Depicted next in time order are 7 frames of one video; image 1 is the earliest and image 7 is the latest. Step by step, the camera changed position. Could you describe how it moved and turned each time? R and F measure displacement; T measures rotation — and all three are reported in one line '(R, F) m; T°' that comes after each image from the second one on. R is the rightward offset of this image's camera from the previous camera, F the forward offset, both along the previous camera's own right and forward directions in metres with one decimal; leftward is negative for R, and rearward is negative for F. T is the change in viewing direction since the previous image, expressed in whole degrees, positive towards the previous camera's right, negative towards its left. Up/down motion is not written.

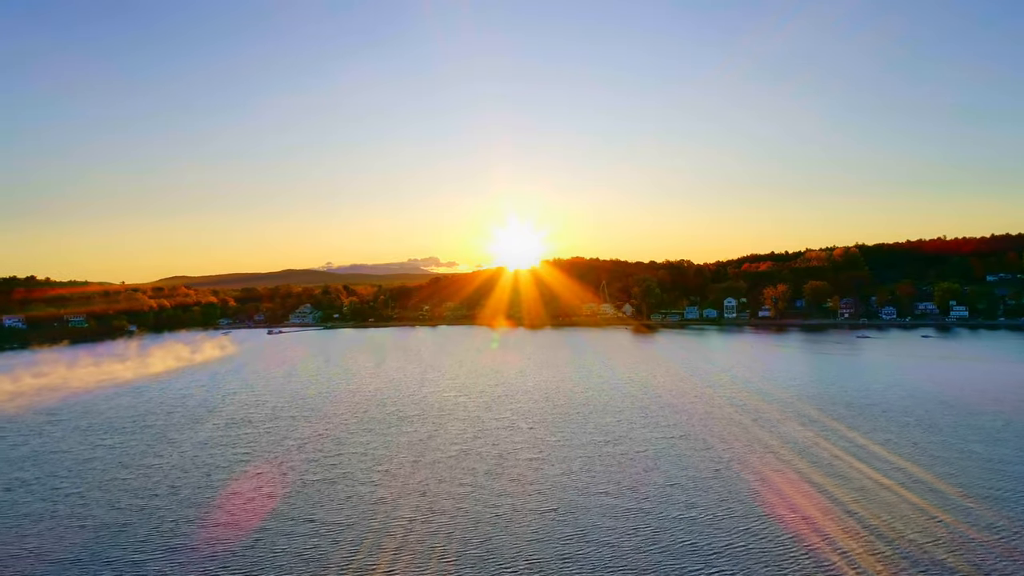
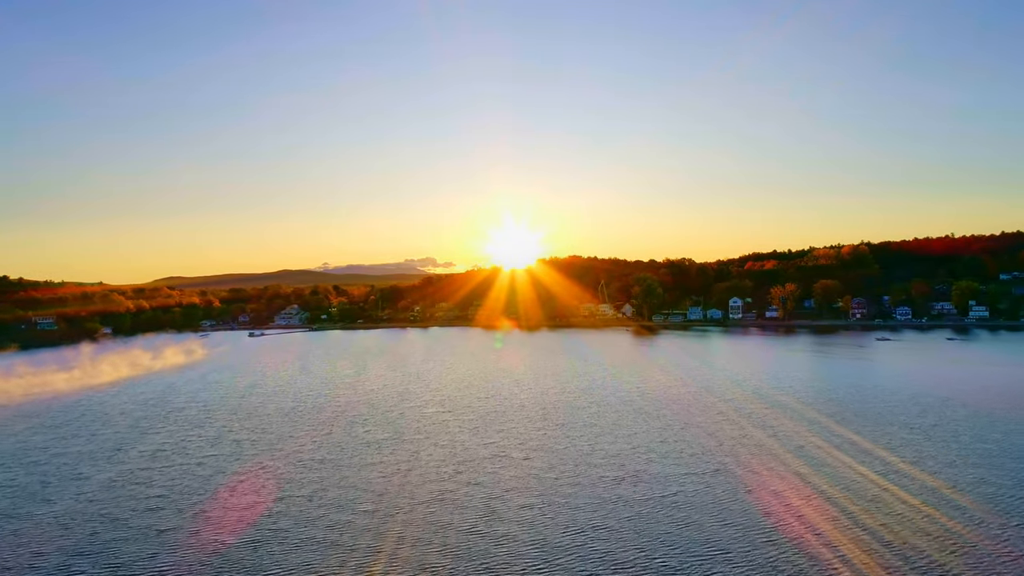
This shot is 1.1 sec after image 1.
(+0.1, +2.0) m; 0°
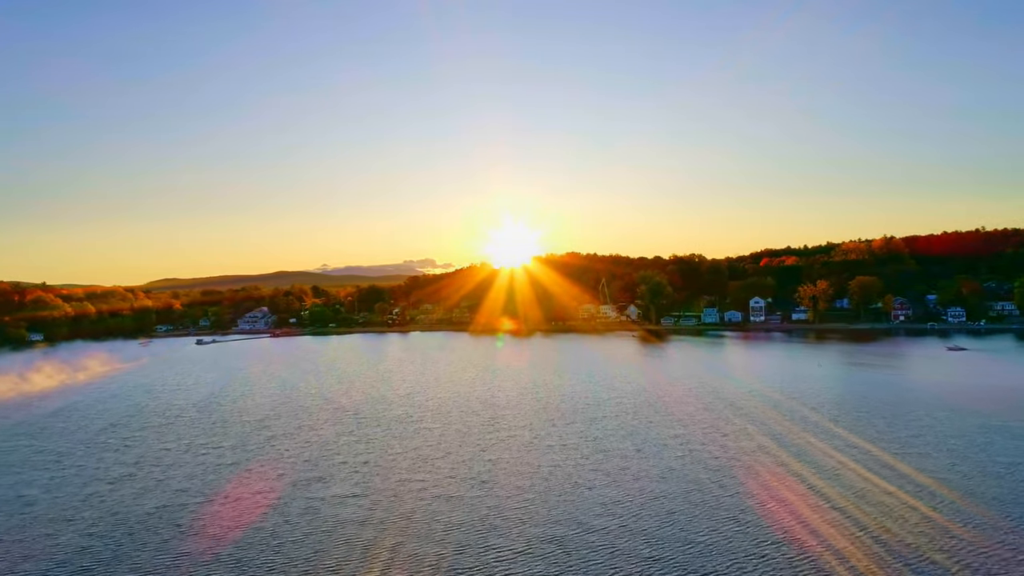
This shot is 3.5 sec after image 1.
(+0.5, +5.0) m; 0°
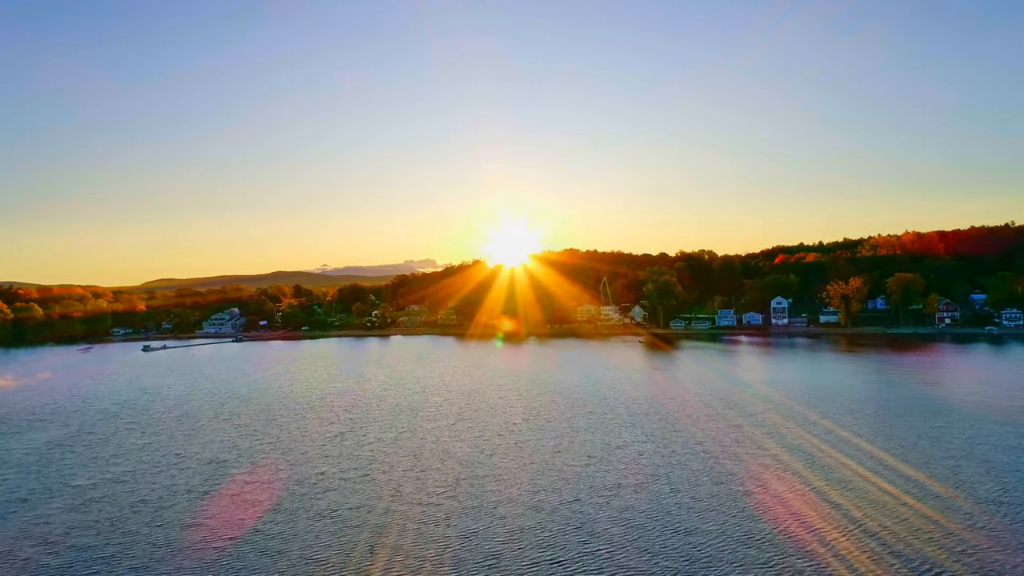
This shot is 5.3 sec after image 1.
(+0.4, +3.9) m; 0°
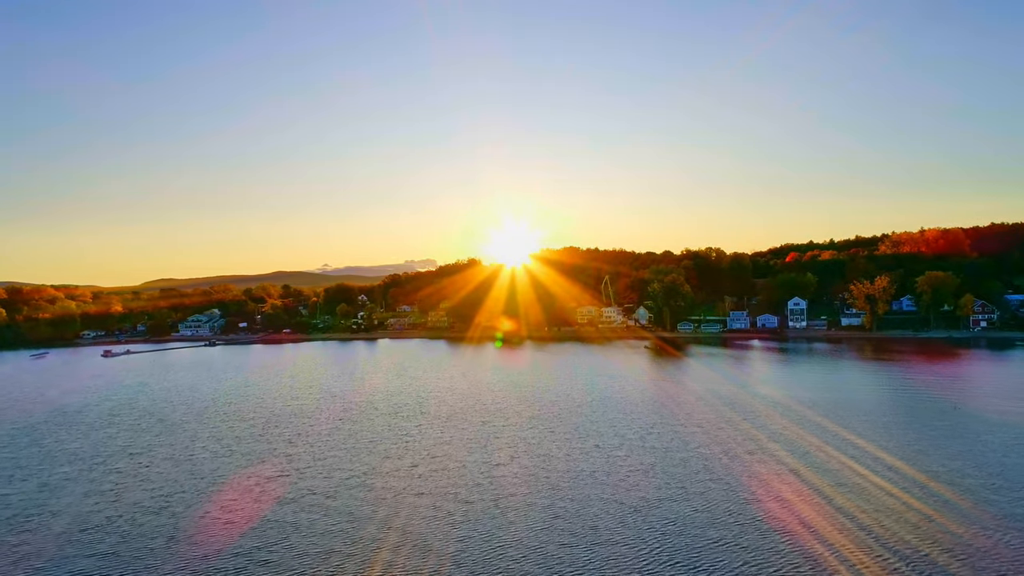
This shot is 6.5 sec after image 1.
(+0.2, +2.4) m; 0°
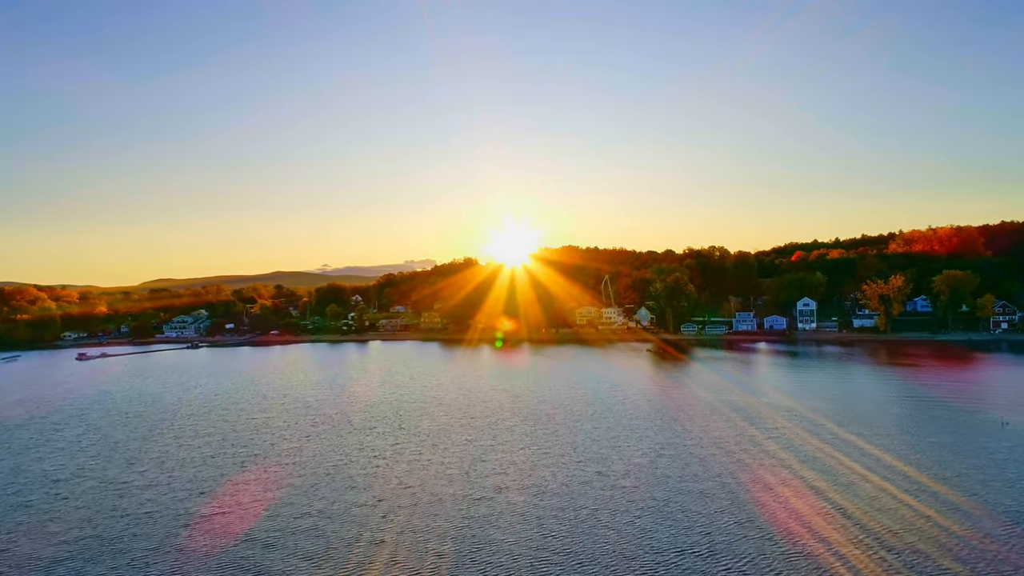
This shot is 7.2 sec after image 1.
(+0.2, +1.3) m; 0°
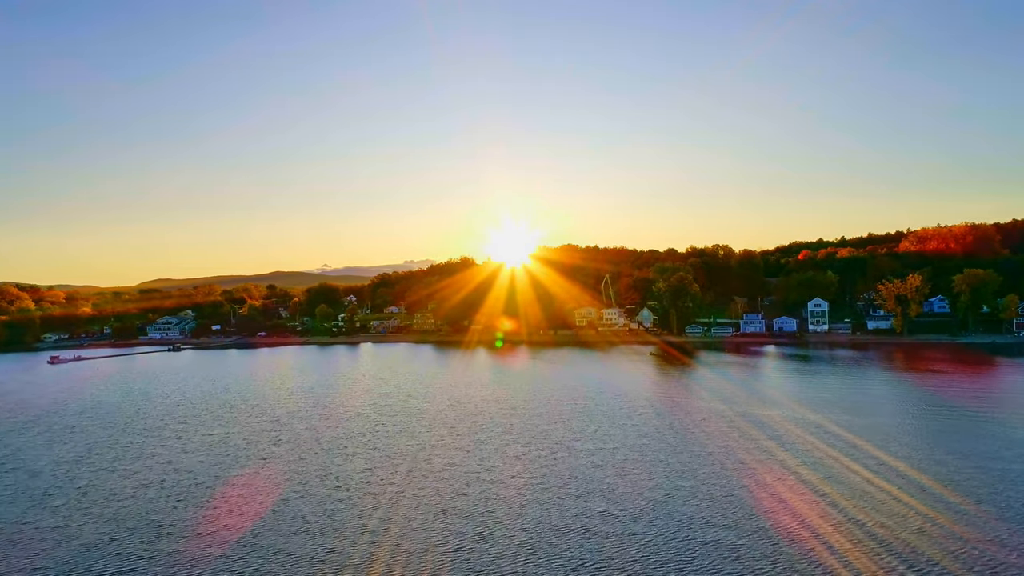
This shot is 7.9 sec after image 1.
(+0.1, +1.3) m; 0°
